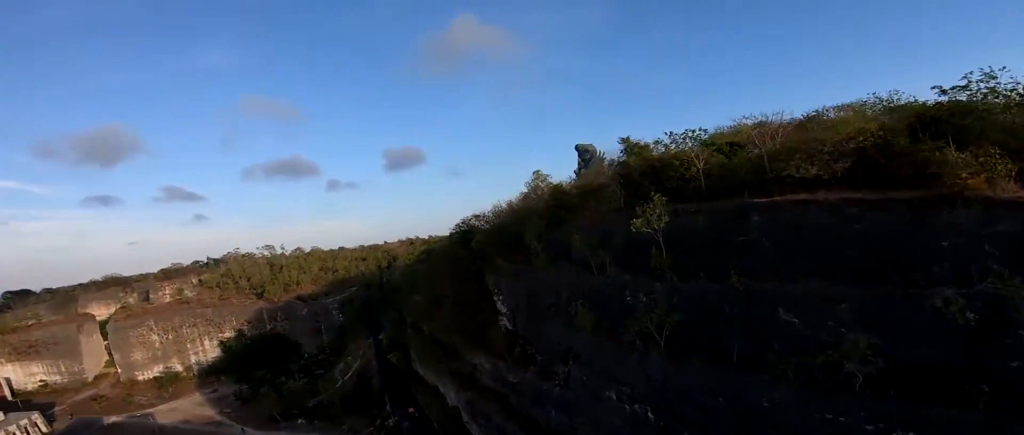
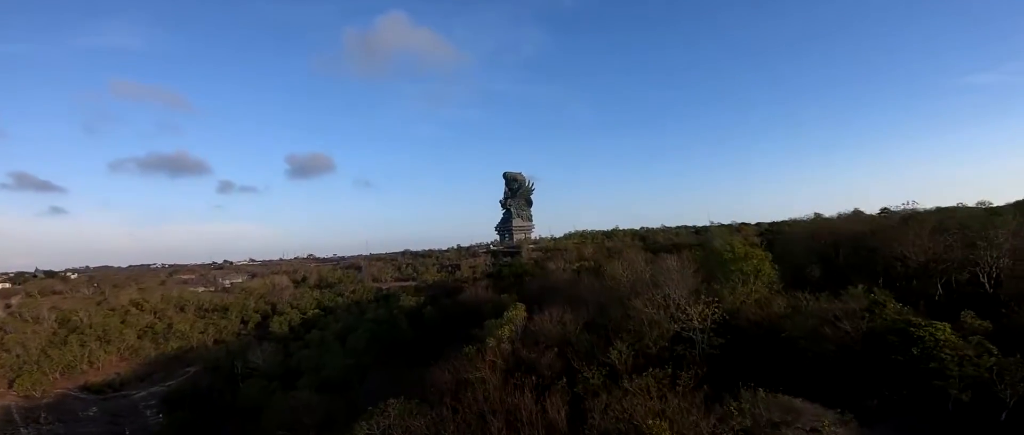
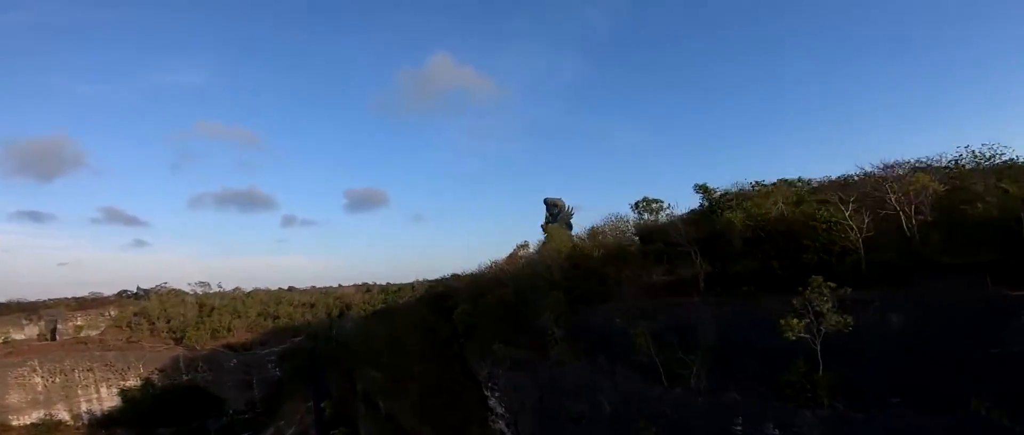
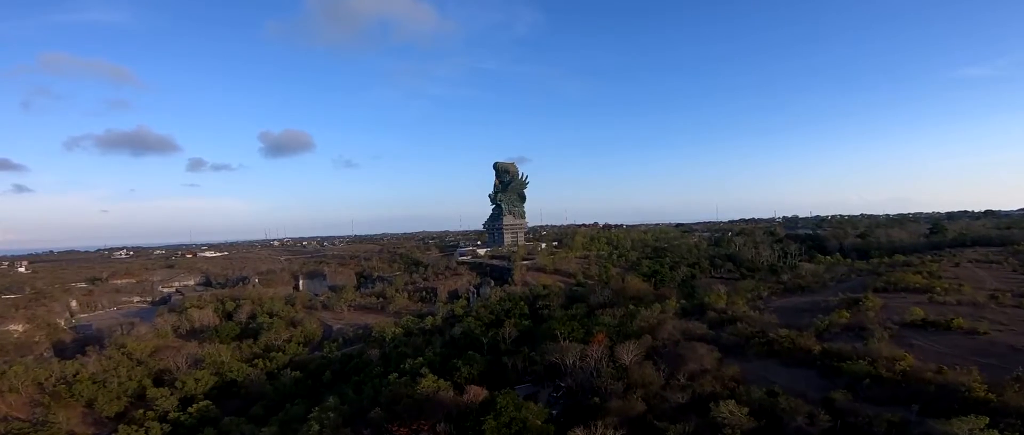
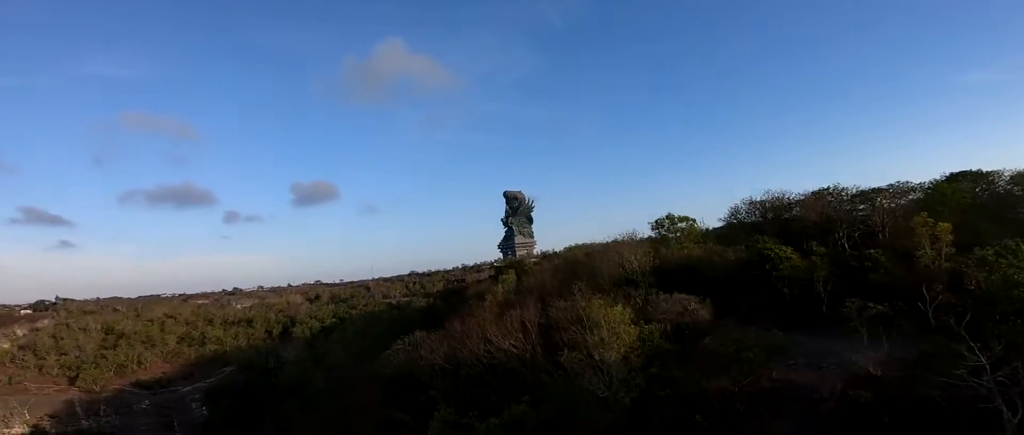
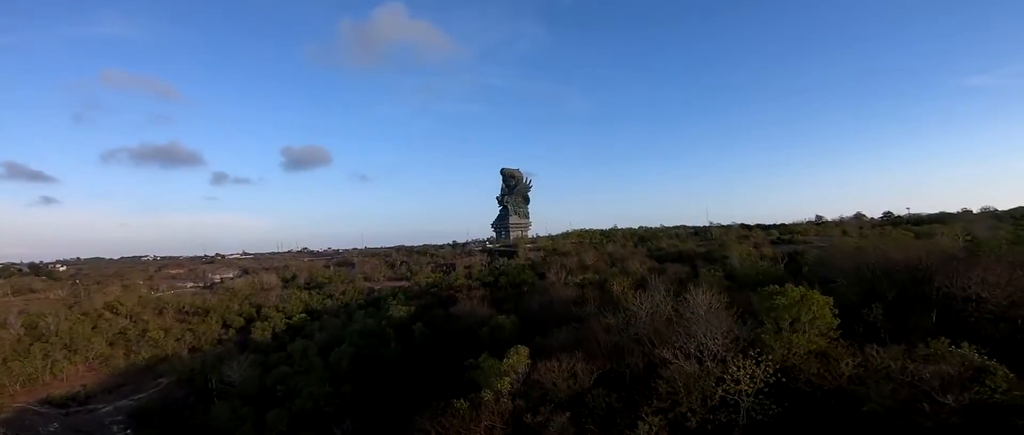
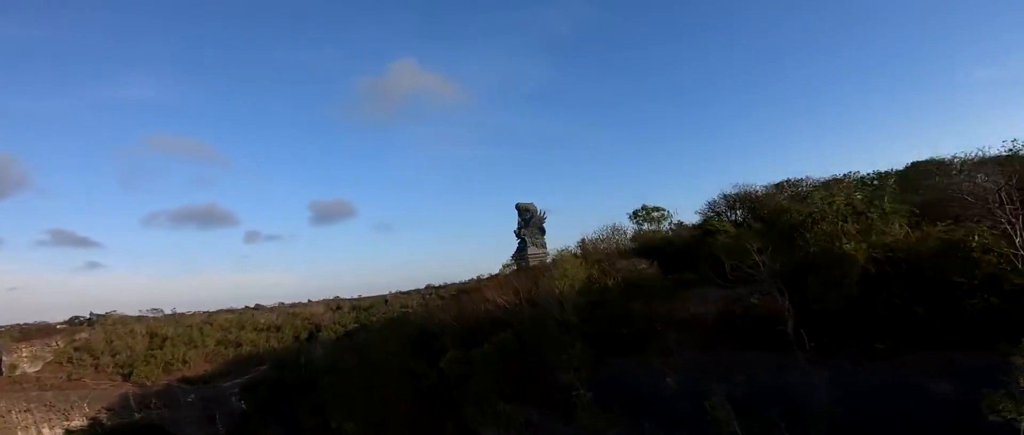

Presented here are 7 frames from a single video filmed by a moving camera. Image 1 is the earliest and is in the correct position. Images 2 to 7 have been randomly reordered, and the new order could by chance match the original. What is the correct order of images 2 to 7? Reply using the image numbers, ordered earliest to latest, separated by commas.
3, 7, 5, 2, 6, 4
